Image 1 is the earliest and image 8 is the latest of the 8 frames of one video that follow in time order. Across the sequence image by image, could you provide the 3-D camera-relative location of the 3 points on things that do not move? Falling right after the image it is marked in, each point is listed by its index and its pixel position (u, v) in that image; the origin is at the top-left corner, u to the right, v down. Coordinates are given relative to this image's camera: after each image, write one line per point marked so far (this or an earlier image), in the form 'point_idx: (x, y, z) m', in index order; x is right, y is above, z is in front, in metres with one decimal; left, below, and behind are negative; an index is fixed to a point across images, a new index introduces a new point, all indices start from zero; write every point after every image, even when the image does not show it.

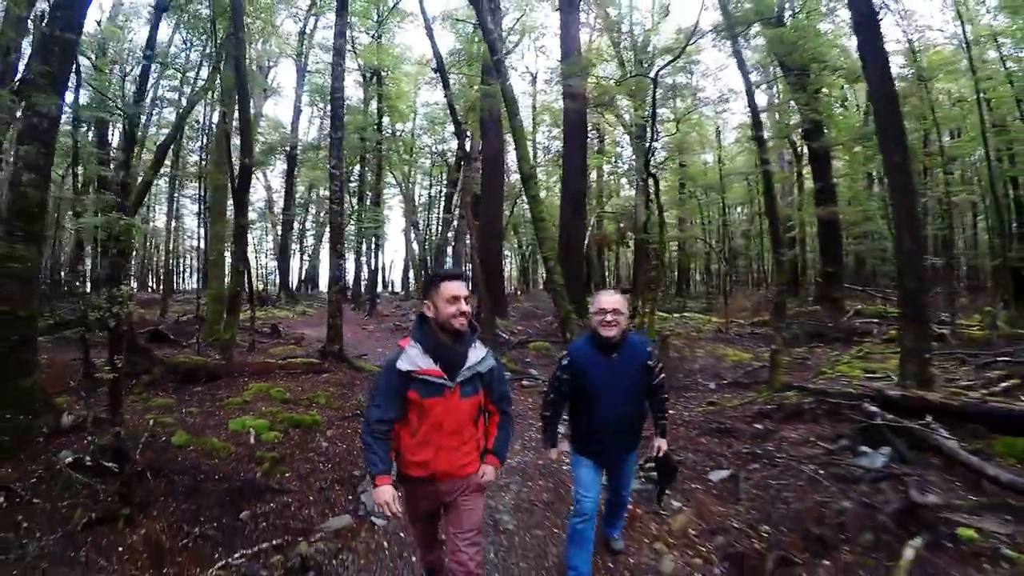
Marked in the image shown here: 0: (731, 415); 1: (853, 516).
0: (+2.3, -1.3, +6.5) m
1: (+1.8, -1.2, +3.3) m
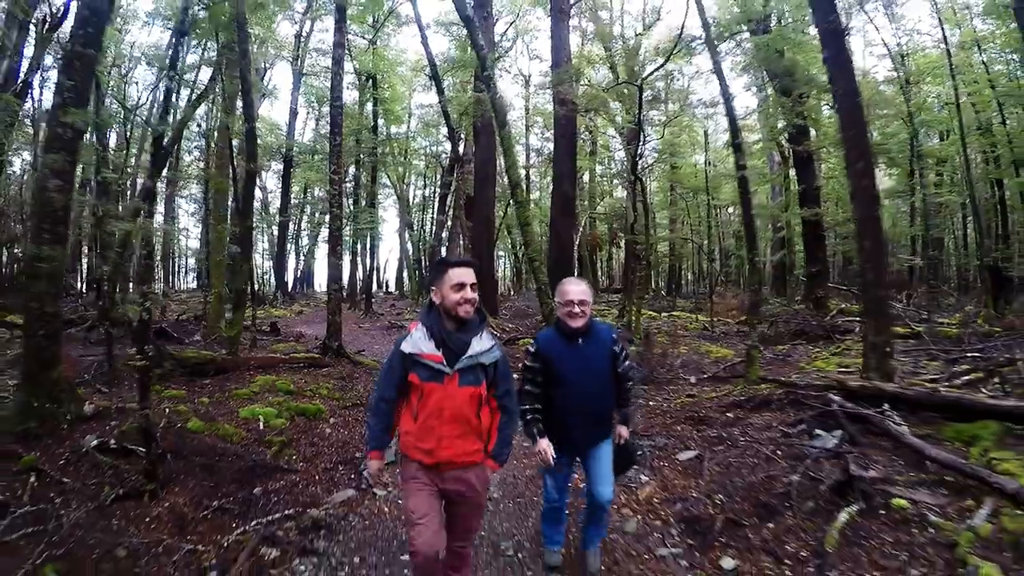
0: (+2.2, -1.3, +6.9) m
1: (+1.7, -1.2, +3.7) m
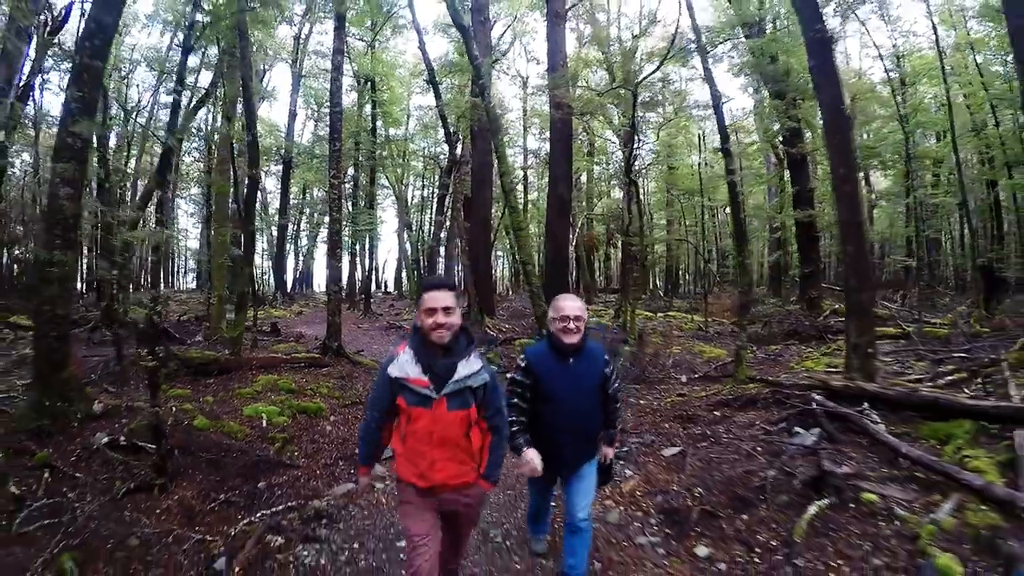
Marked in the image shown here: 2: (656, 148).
0: (+2.1, -1.3, +7.1) m
1: (+1.7, -1.2, +3.9) m
2: (+4.1, +4.0, +17.2) m
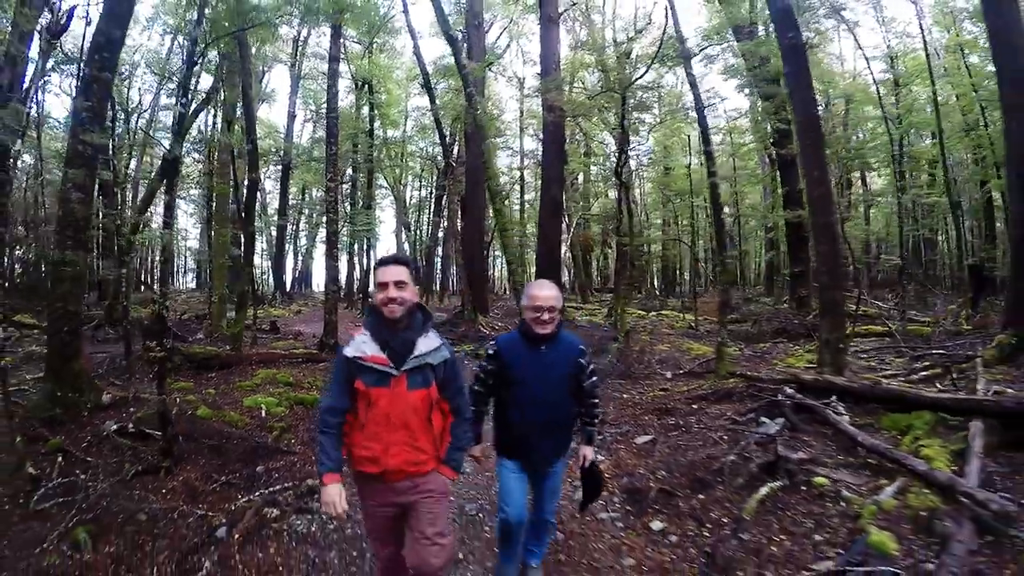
0: (+2.0, -1.3, +7.4) m
1: (+1.5, -1.2, +4.2) m
2: (+4.0, +4.0, +17.5) m
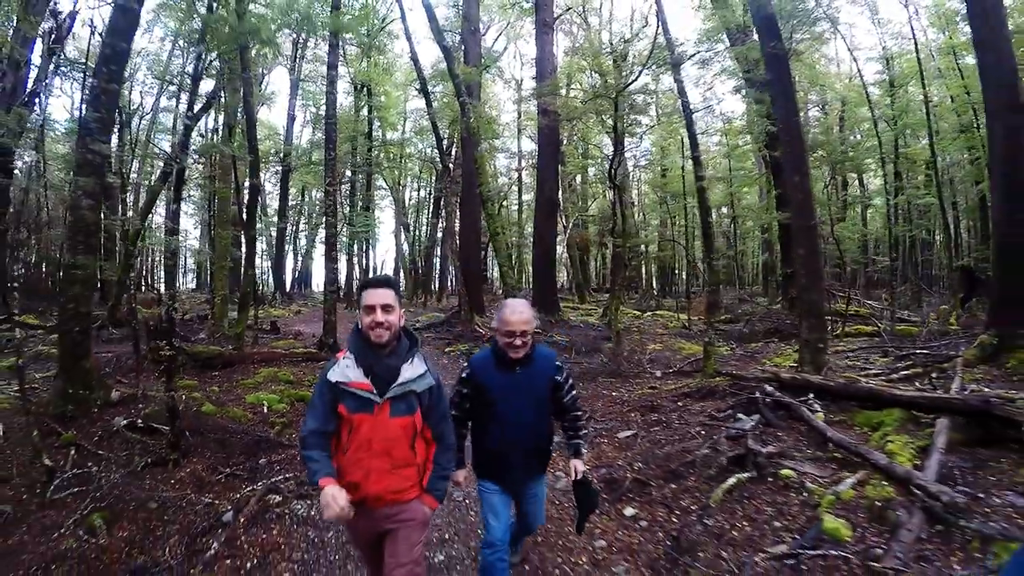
0: (+1.9, -1.4, +7.7) m
1: (+1.4, -1.3, +4.5) m
2: (+3.9, +4.0, +17.8) m
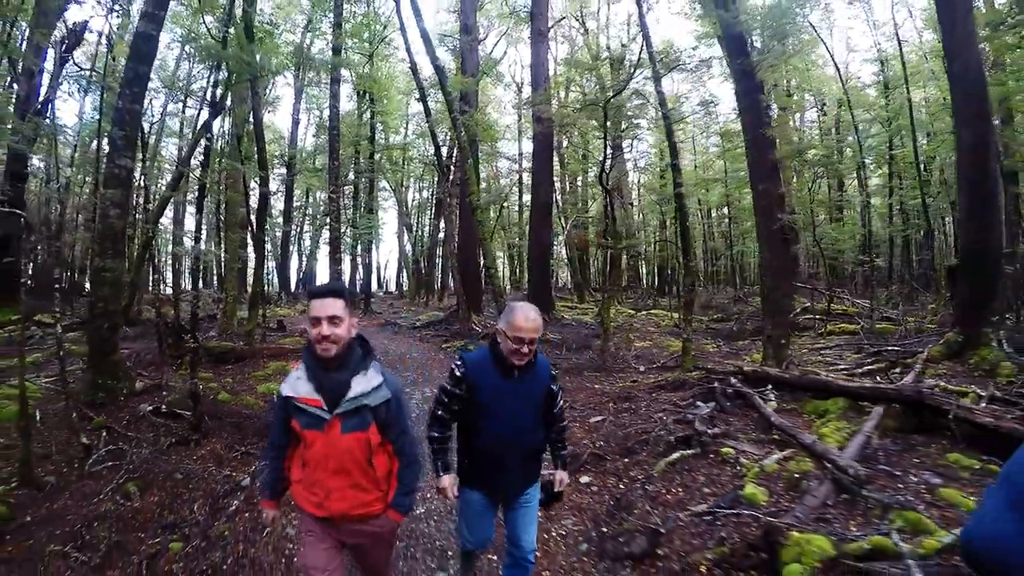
0: (+1.7, -1.4, +8.3) m
1: (+1.2, -1.3, +5.1) m
2: (+3.8, +4.0, +18.4) m
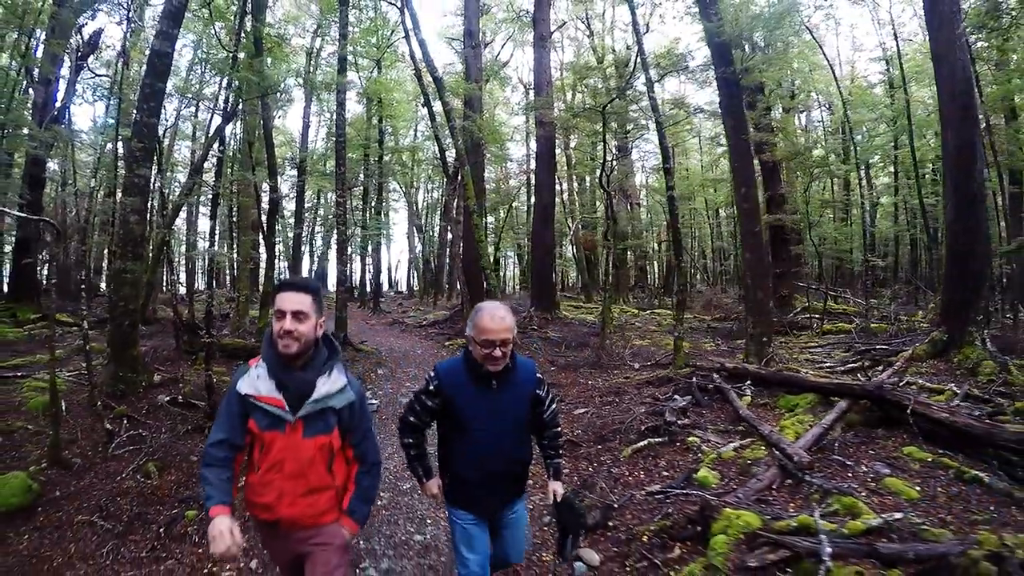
0: (+1.7, -1.4, +8.7) m
1: (+1.1, -1.3, +5.5) m
2: (+3.9, +4.0, +18.7) m
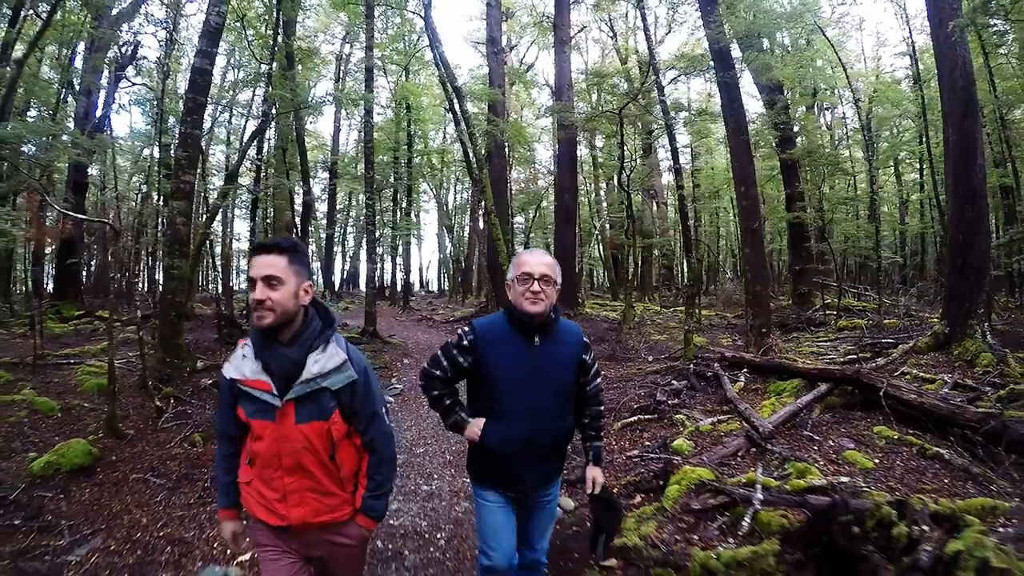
0: (+1.9, -1.3, +9.1) m
1: (+1.1, -1.2, +6.0) m
2: (+4.6, +4.1, +19.1) m
